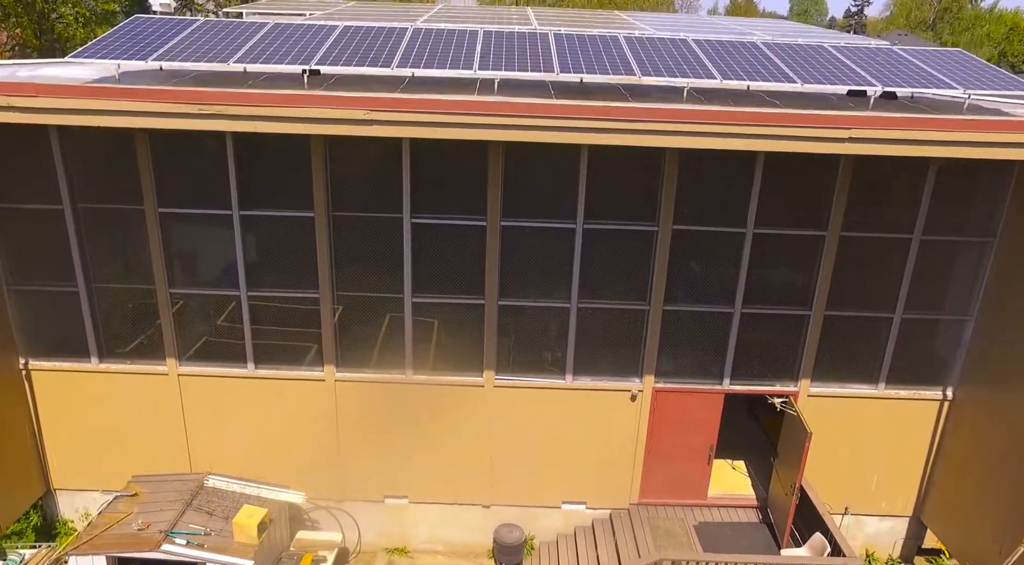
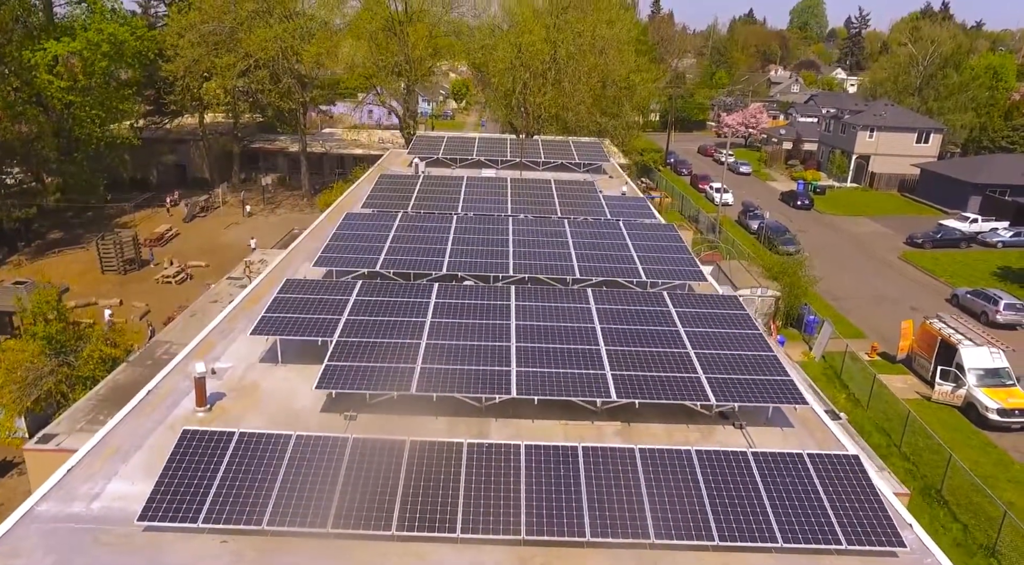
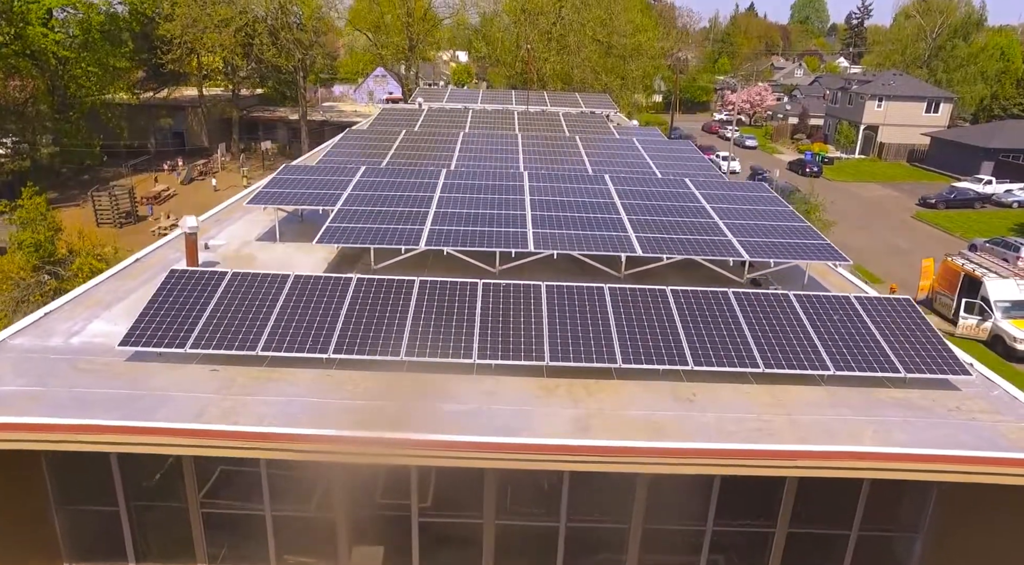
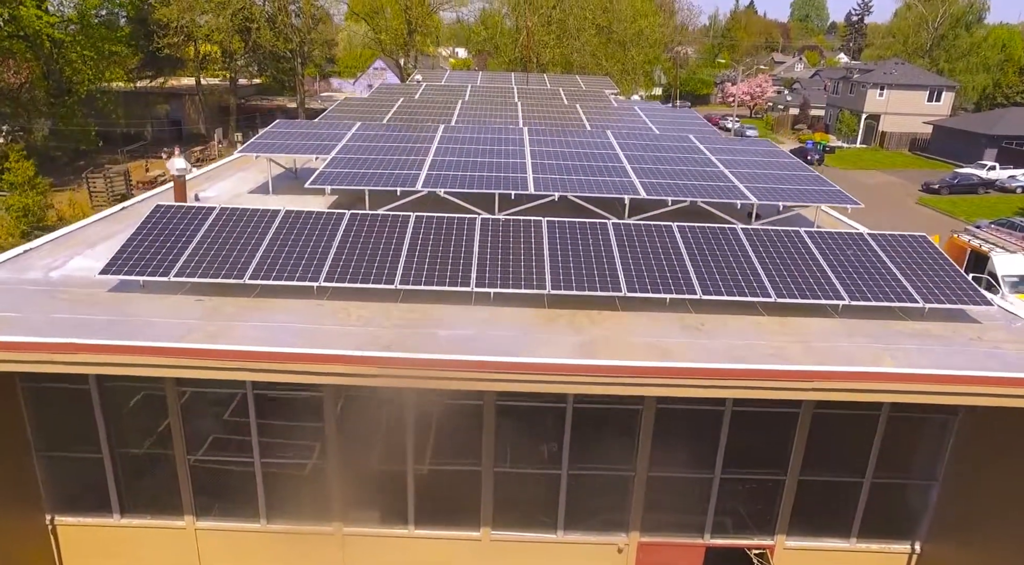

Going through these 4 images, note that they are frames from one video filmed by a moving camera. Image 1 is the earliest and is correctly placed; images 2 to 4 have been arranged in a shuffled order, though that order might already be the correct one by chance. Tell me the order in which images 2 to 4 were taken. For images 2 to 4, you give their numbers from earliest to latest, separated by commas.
4, 3, 2
